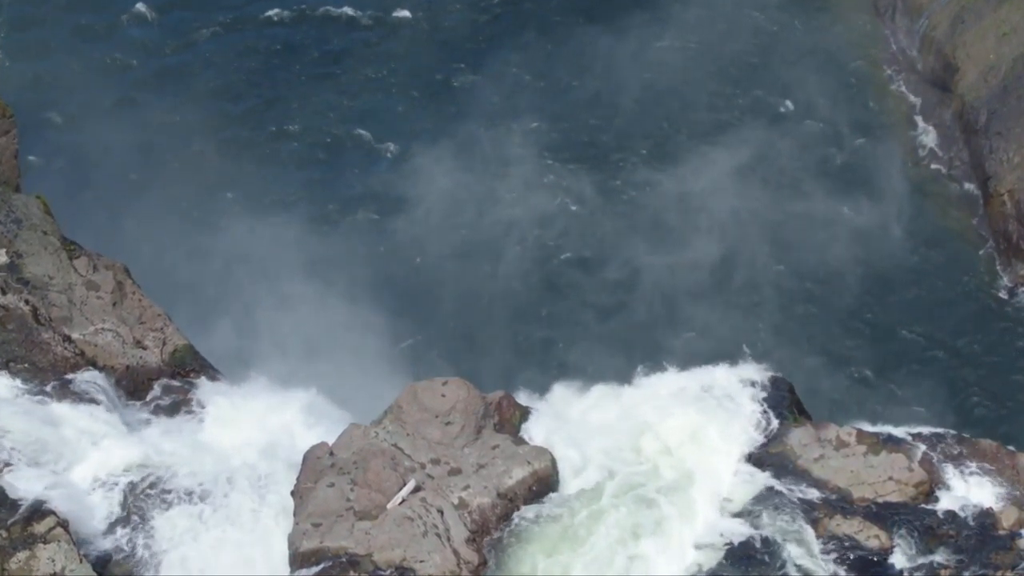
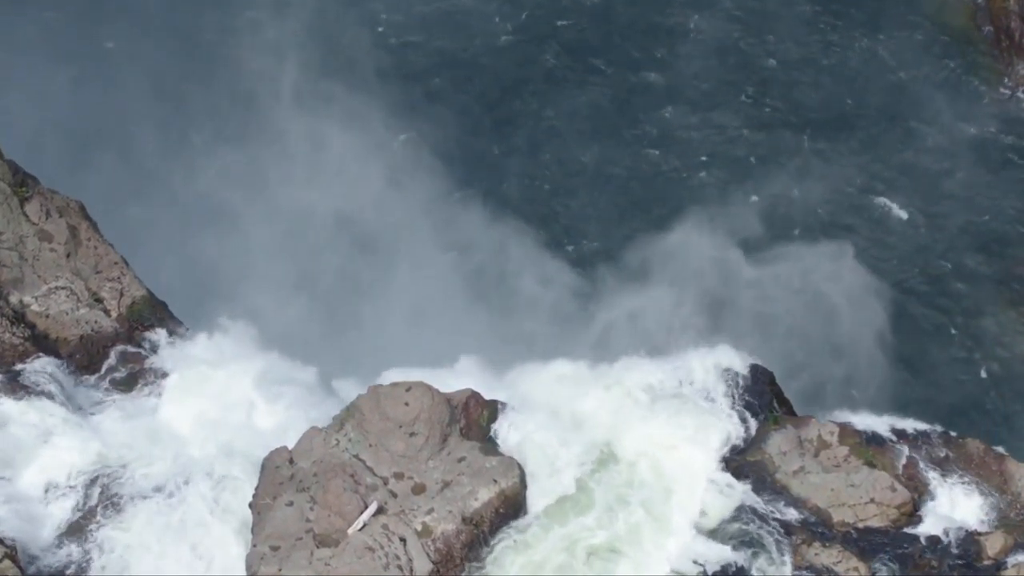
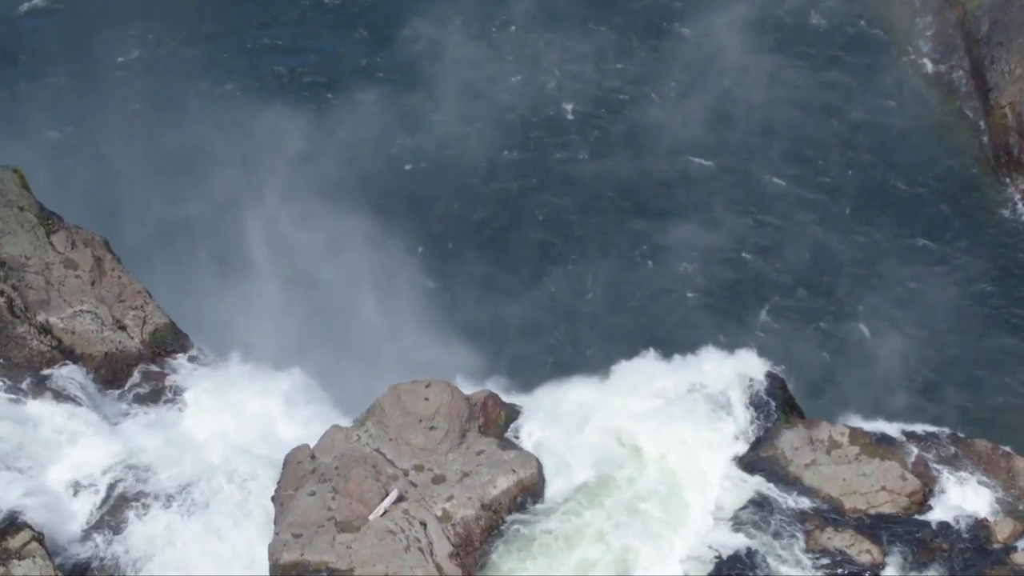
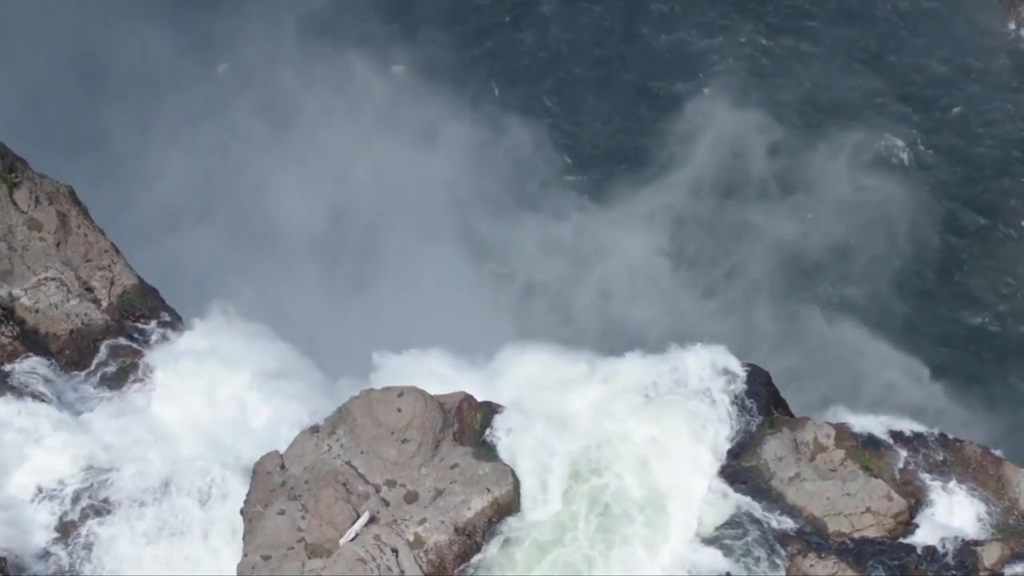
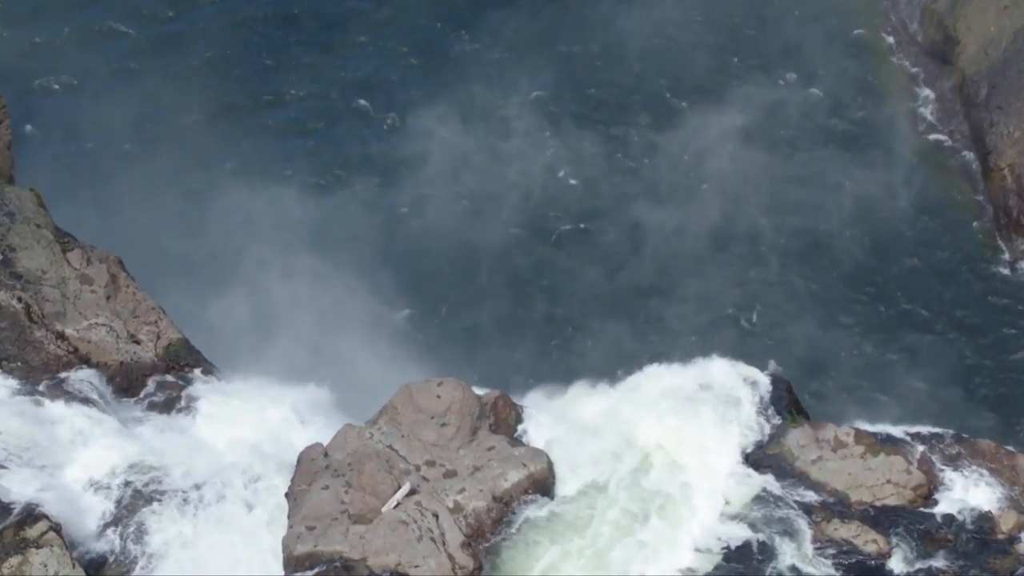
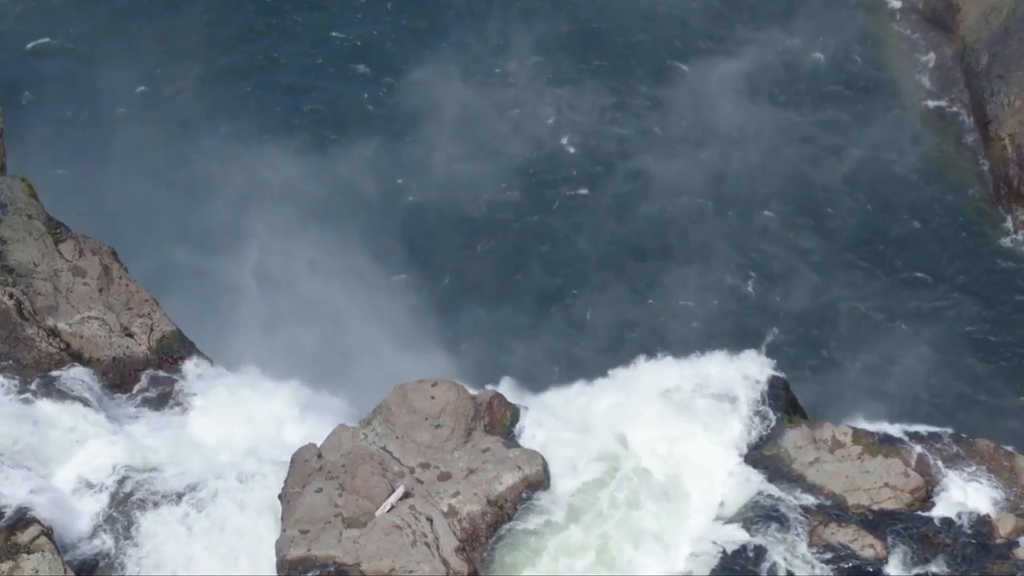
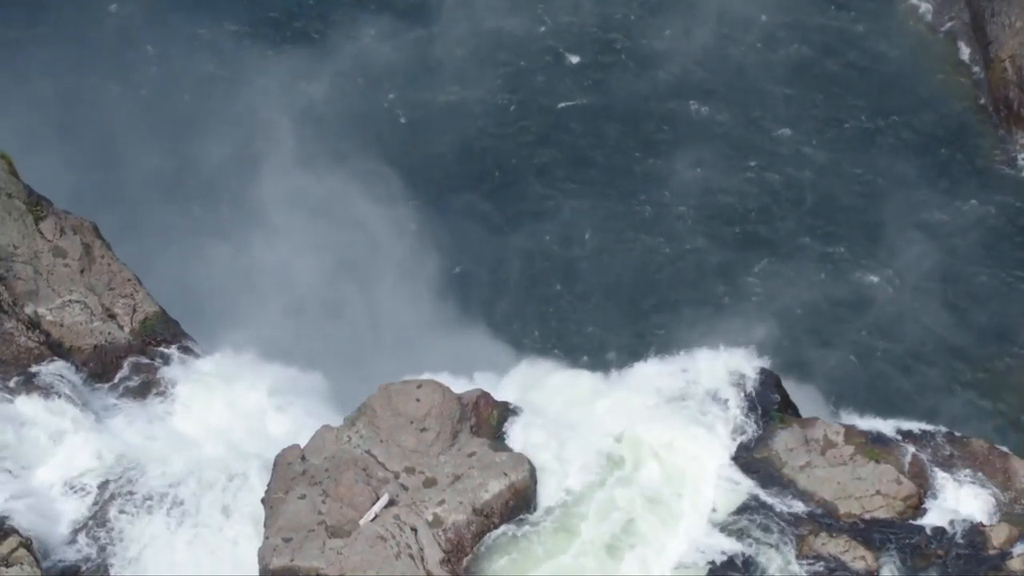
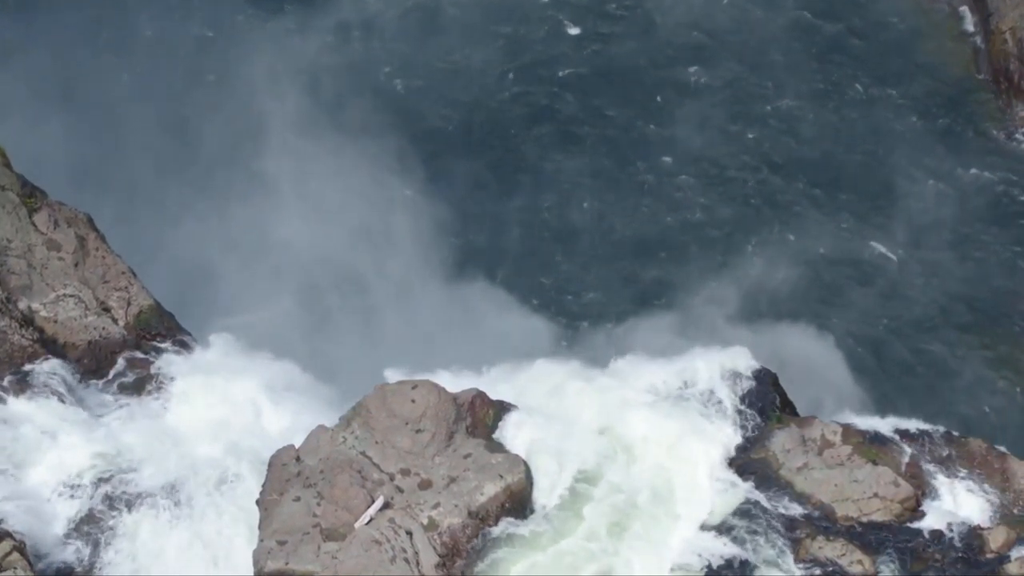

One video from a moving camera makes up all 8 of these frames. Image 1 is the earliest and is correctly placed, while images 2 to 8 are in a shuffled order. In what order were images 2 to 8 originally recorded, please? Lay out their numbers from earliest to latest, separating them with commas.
5, 6, 3, 7, 8, 2, 4
